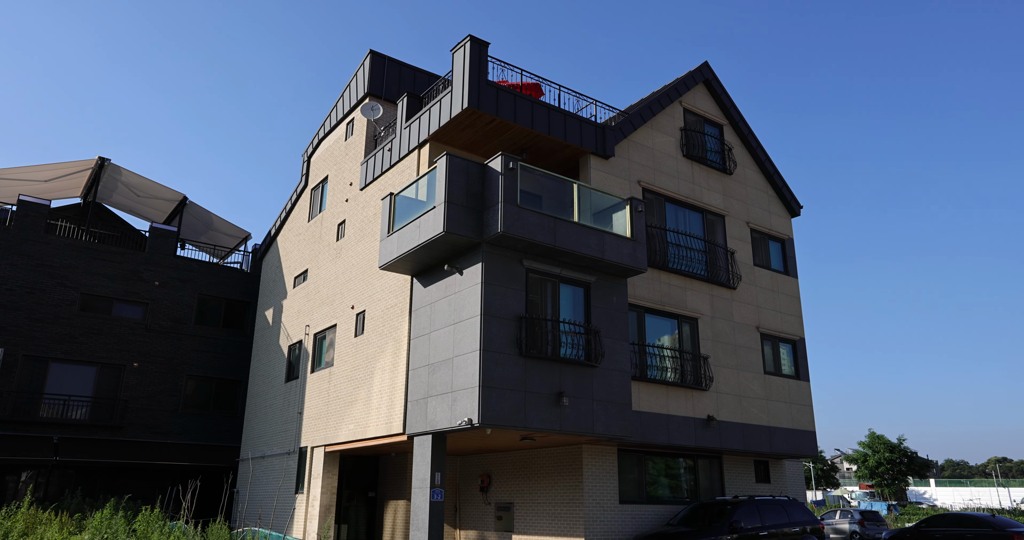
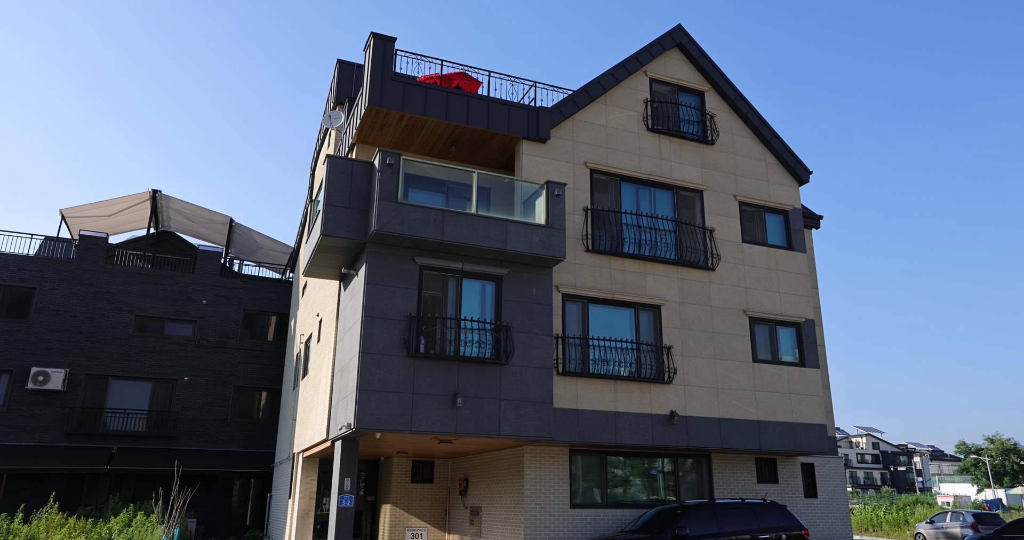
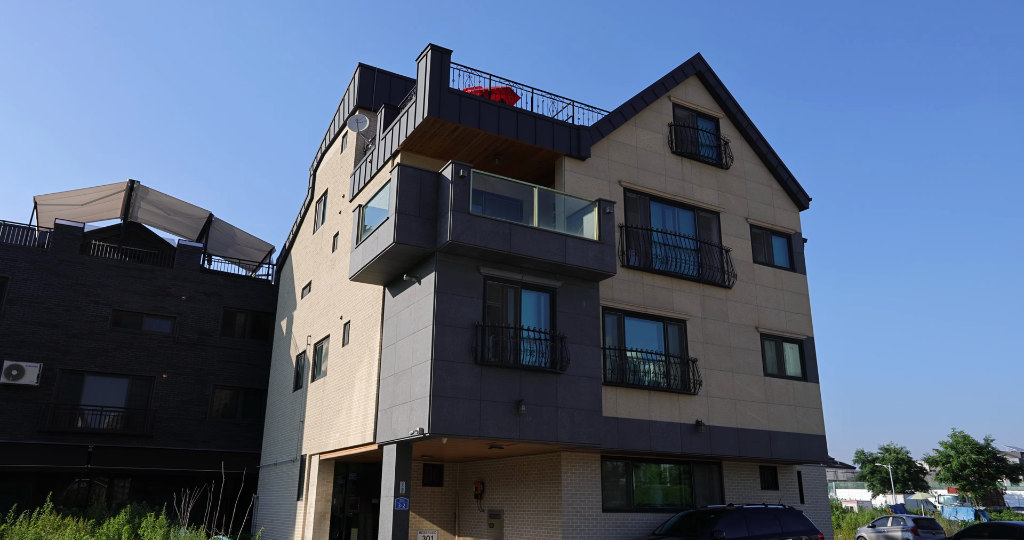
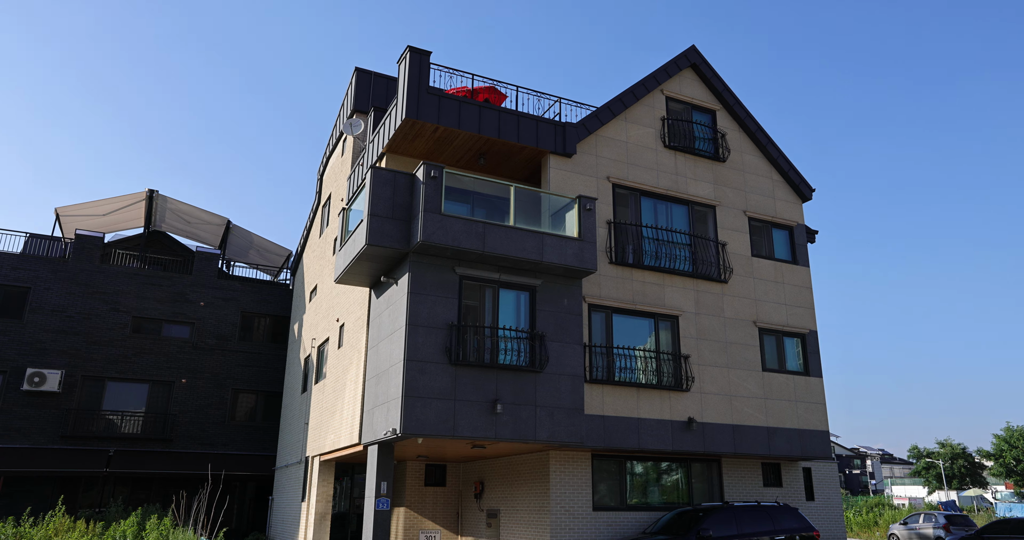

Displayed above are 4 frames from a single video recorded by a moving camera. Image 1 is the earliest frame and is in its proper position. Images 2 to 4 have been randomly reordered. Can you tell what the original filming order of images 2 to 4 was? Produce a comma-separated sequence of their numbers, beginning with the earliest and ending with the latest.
3, 4, 2
